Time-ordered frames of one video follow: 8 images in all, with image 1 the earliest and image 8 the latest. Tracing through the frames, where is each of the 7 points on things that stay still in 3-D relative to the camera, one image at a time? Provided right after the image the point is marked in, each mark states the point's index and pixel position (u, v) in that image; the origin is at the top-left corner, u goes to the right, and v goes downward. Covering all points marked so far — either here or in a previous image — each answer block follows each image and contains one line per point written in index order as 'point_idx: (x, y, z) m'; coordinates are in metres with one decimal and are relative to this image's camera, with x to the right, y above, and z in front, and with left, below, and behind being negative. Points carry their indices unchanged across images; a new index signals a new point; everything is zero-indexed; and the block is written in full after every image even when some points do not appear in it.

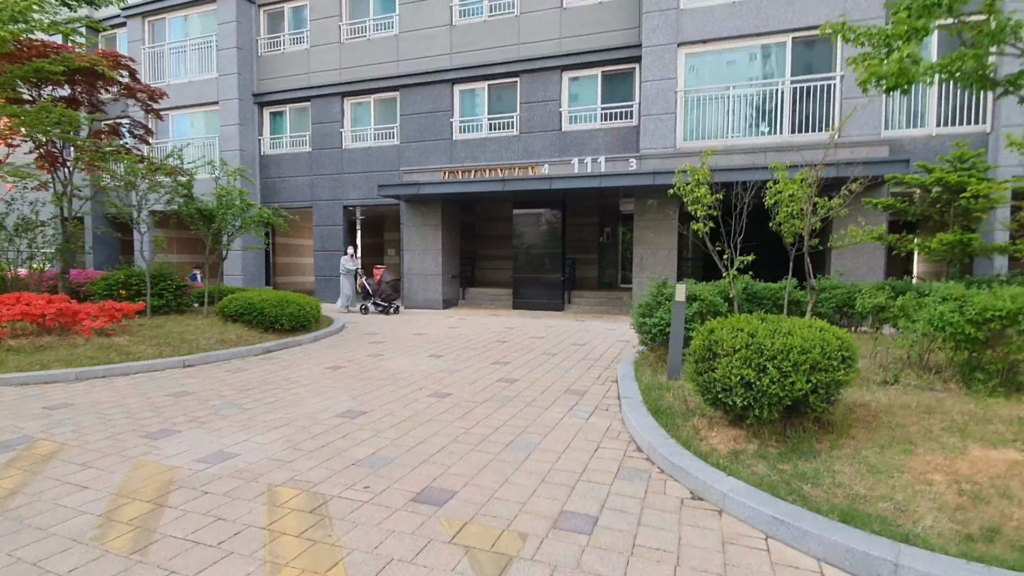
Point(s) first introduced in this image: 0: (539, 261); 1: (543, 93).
0: (+0.8, +0.8, +15.3) m
1: (+0.9, +5.7, +15.0) m
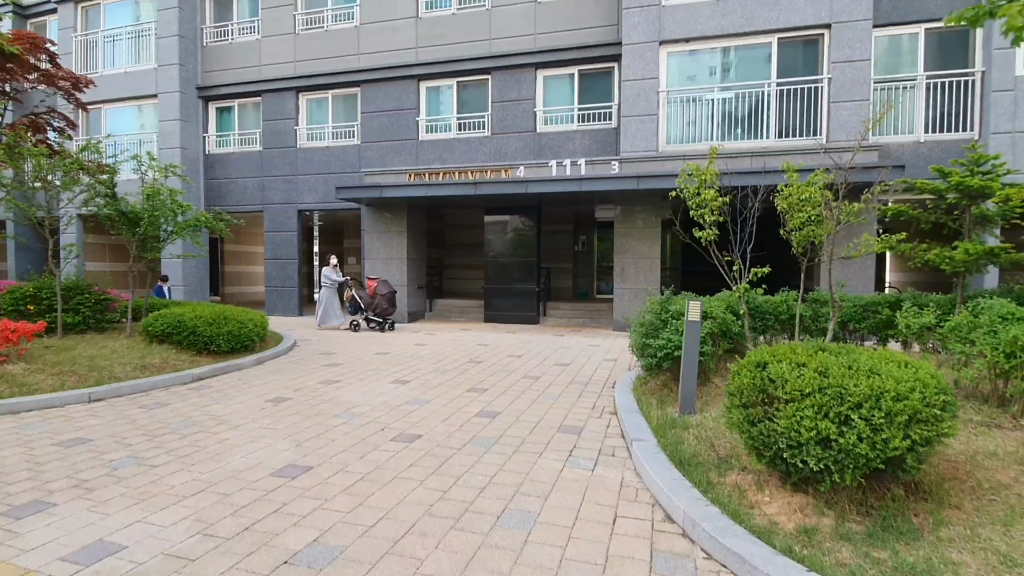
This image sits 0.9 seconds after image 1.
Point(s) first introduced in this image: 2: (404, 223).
0: (0.0, +0.5, +14.3) m
1: (+0.1, +5.4, +14.1) m
2: (-3.0, +1.8, +14.3) m
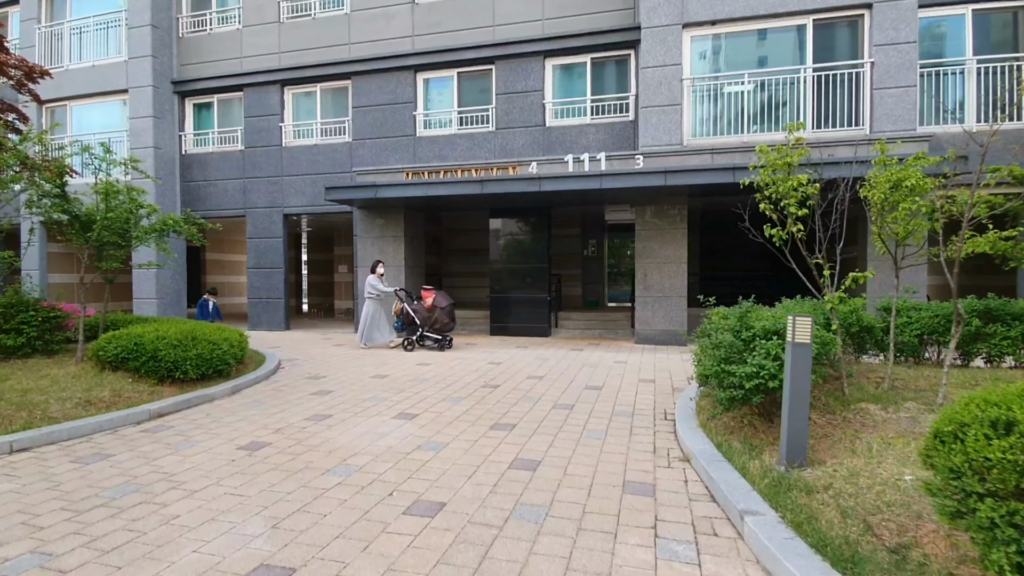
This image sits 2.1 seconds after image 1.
0: (+0.2, +0.2, +13.0) m
1: (+0.3, +5.2, +12.9) m
2: (-2.8, +1.5, +13.0) m
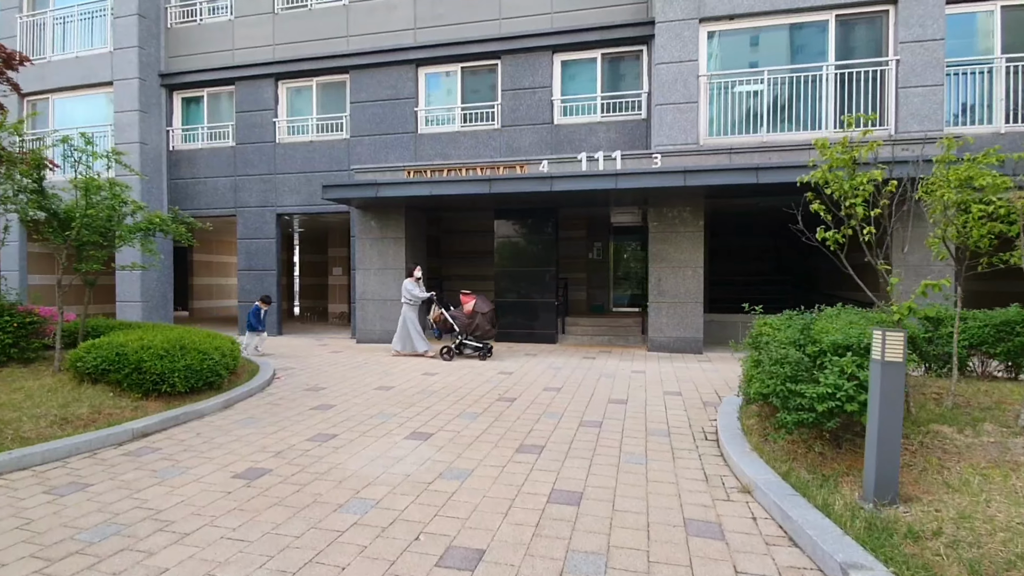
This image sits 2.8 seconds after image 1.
0: (+0.4, +0.1, +12.4) m
1: (+0.4, +5.0, +12.4) m
2: (-2.7, +1.4, +12.4) m
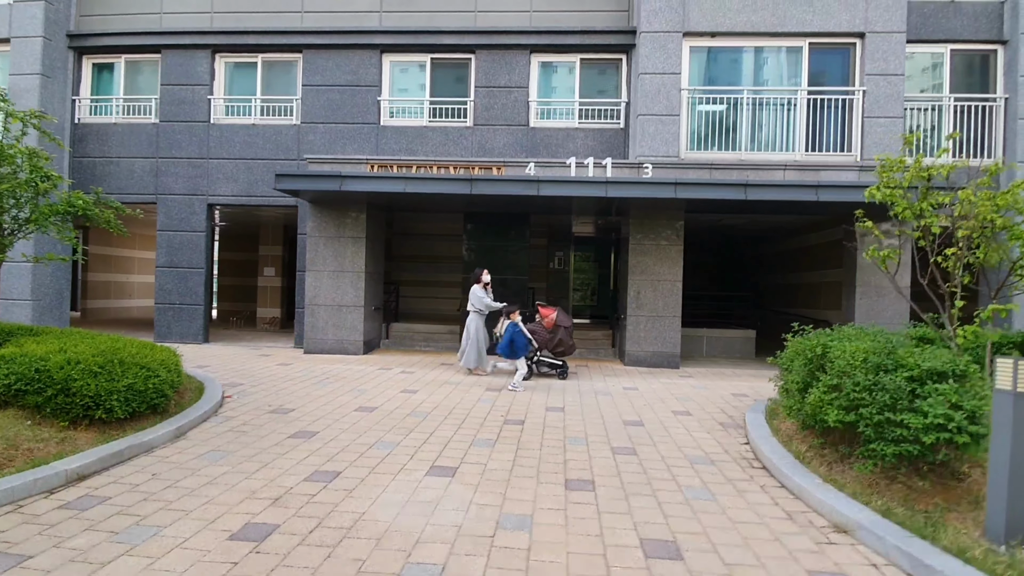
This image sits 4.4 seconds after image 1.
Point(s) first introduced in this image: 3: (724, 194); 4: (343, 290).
0: (-0.4, -0.1, +11.8) m
1: (-0.2, +4.8, +11.8) m
2: (-3.3, +1.3, +11.3) m
3: (+4.0, +1.8, +9.6) m
4: (-3.7, 0.0, +11.3) m
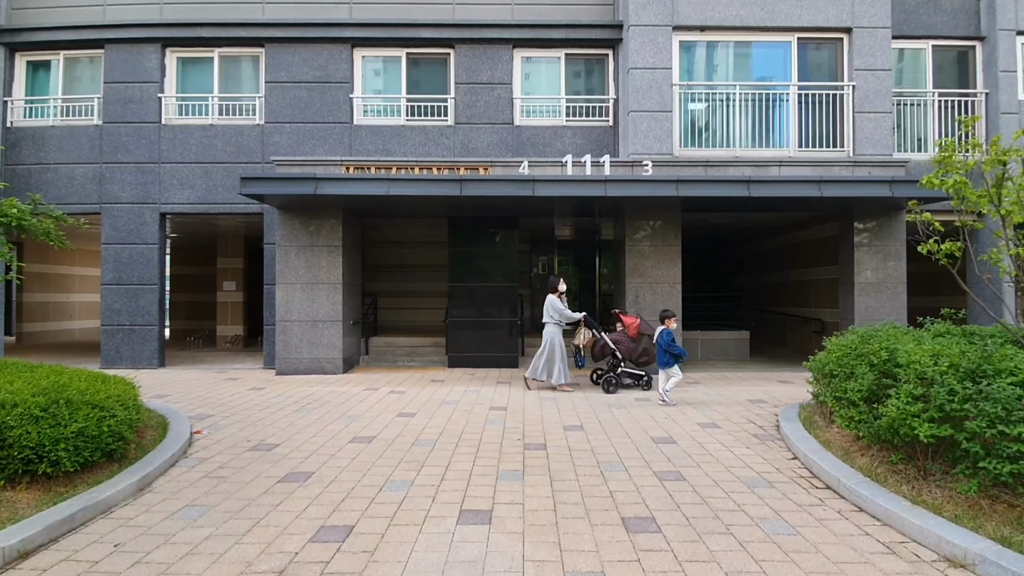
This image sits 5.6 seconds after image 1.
0: (-0.6, -0.3, +11.0) m
1: (-0.5, +4.7, +11.1) m
2: (-3.5, +1.1, +10.4) m
3: (+3.8, +1.7, +9.3) m
4: (-3.9, -0.3, +10.3) m
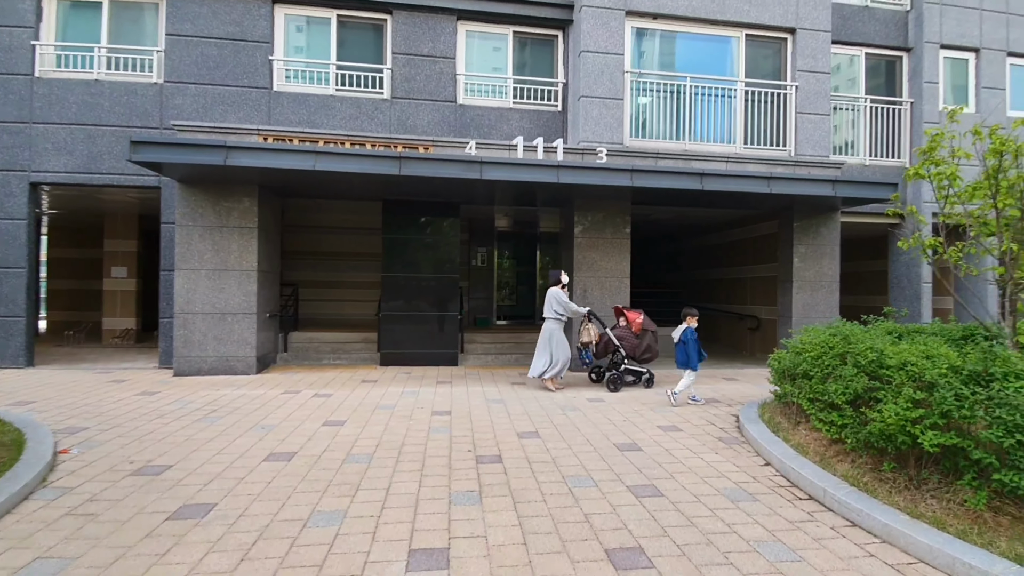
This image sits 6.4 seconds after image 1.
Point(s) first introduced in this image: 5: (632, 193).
0: (-1.8, -0.1, +10.1) m
1: (-1.7, +4.8, +10.2) m
2: (-4.6, +1.3, +9.0) m
3: (+2.9, +1.8, +9.0) m
4: (-5.0, -0.1, +9.0) m
5: (+2.2, +1.7, +9.4) m
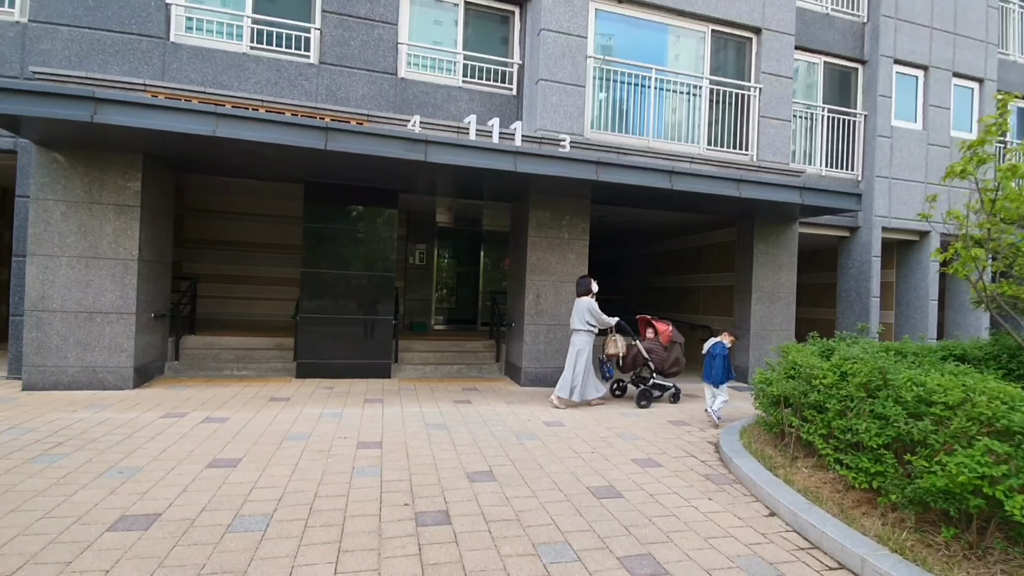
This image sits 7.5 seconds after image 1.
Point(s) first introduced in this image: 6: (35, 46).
0: (-2.8, -0.1, +8.7) m
1: (-2.5, +4.8, +8.8) m
2: (-5.3, +1.4, +7.3) m
3: (+2.1, +1.7, +8.2) m
4: (-5.8, 0.0, +7.1) m
5: (+1.3, +1.6, +8.5) m
6: (-7.1, +3.6, +7.6) m
